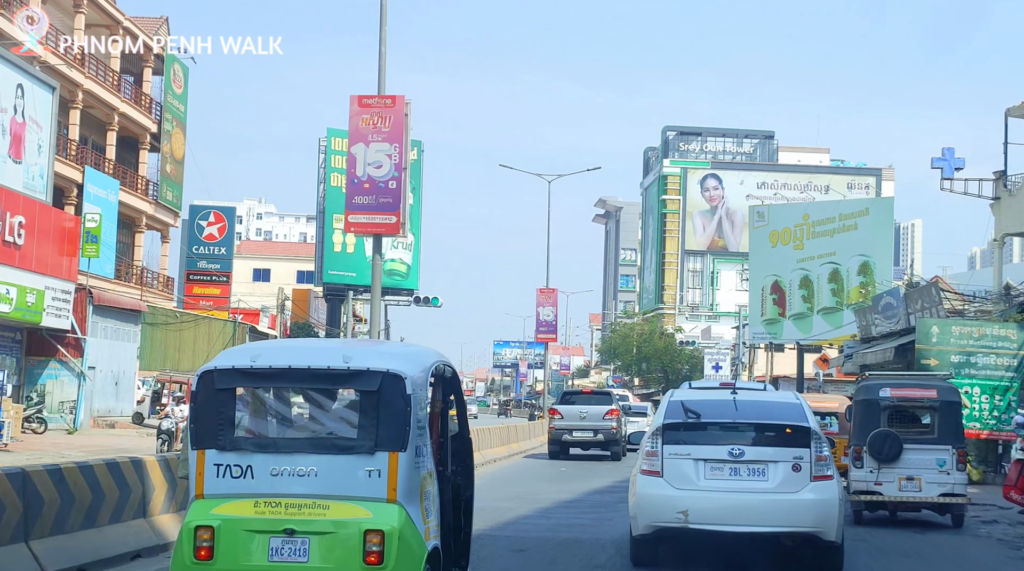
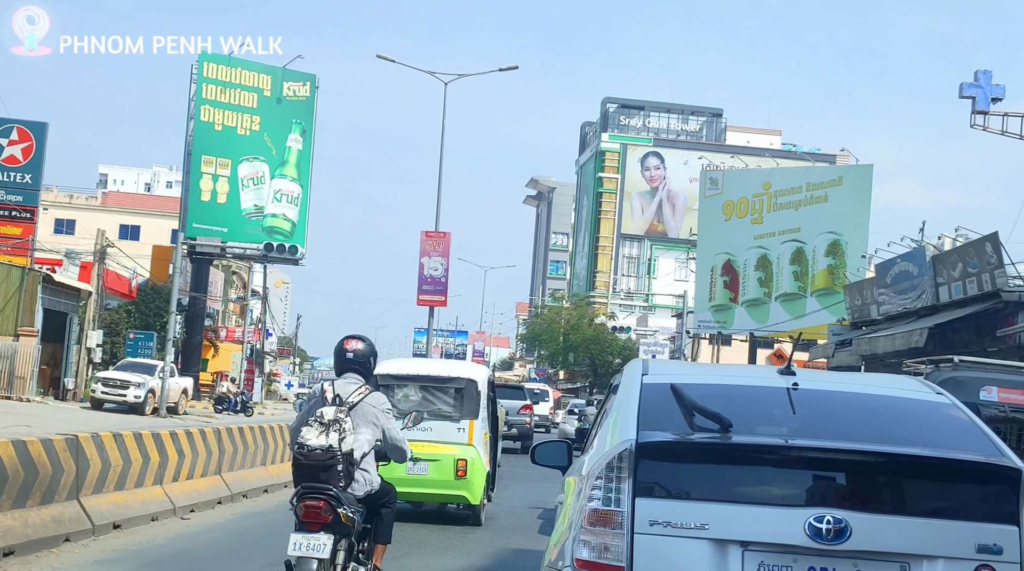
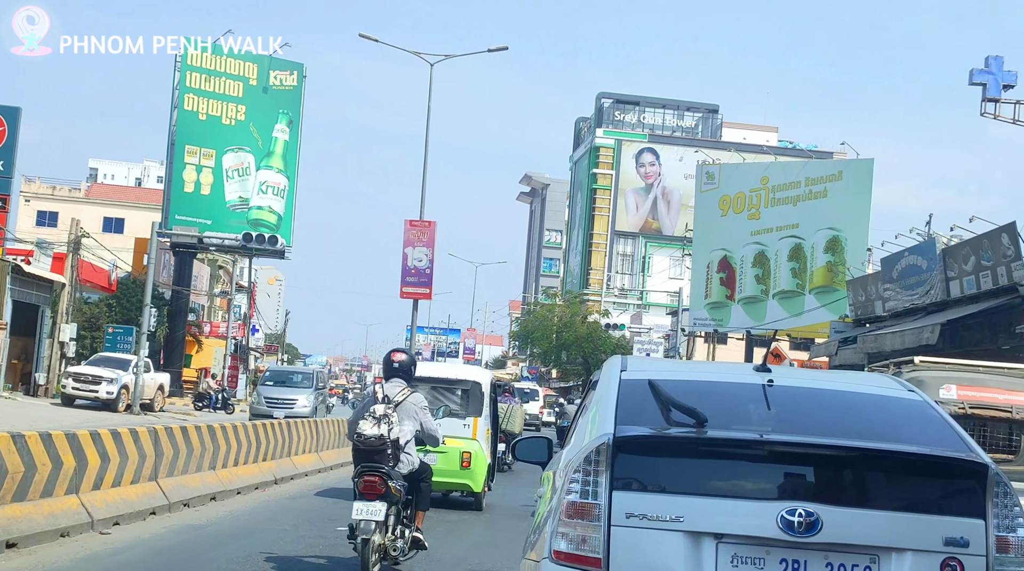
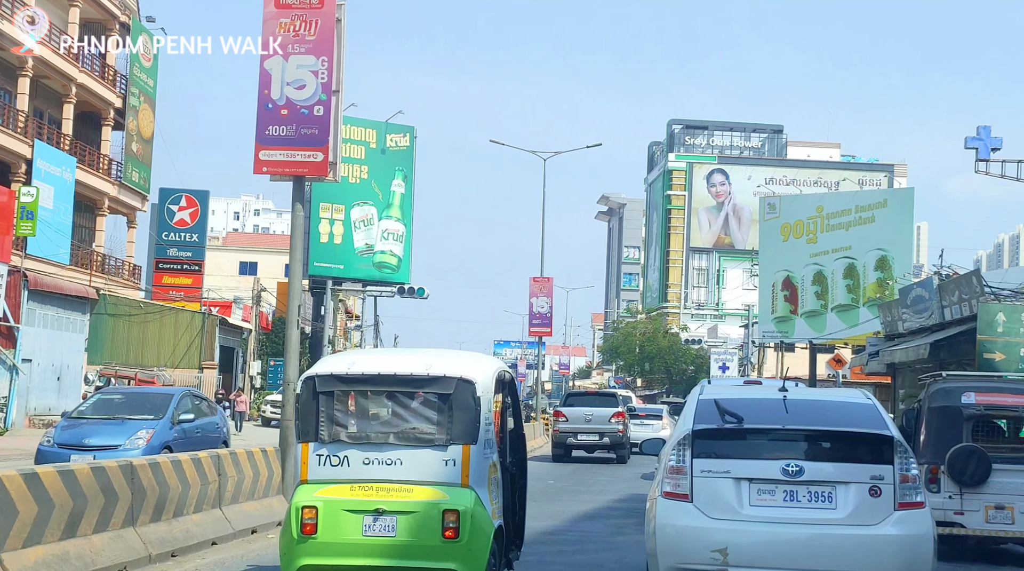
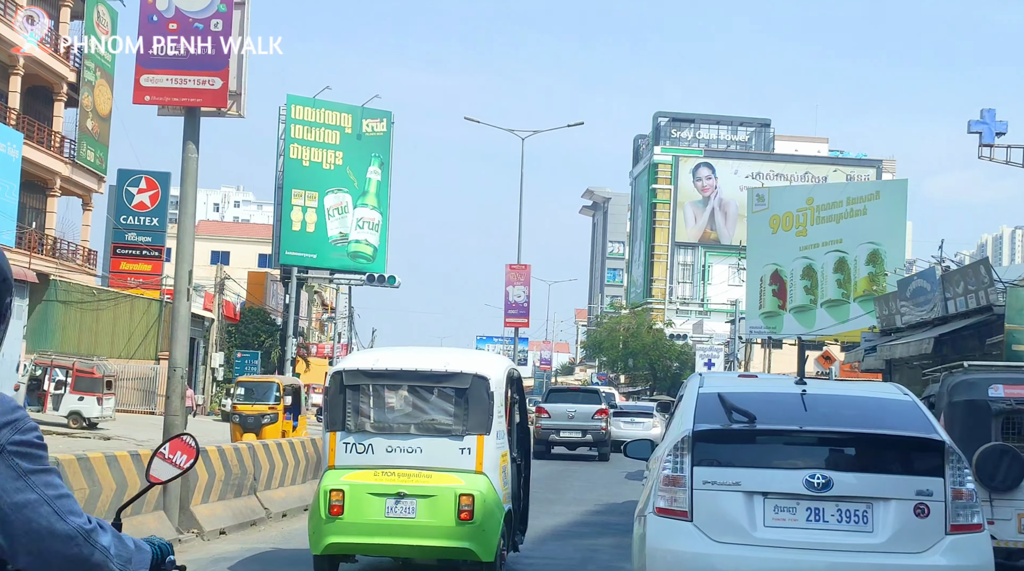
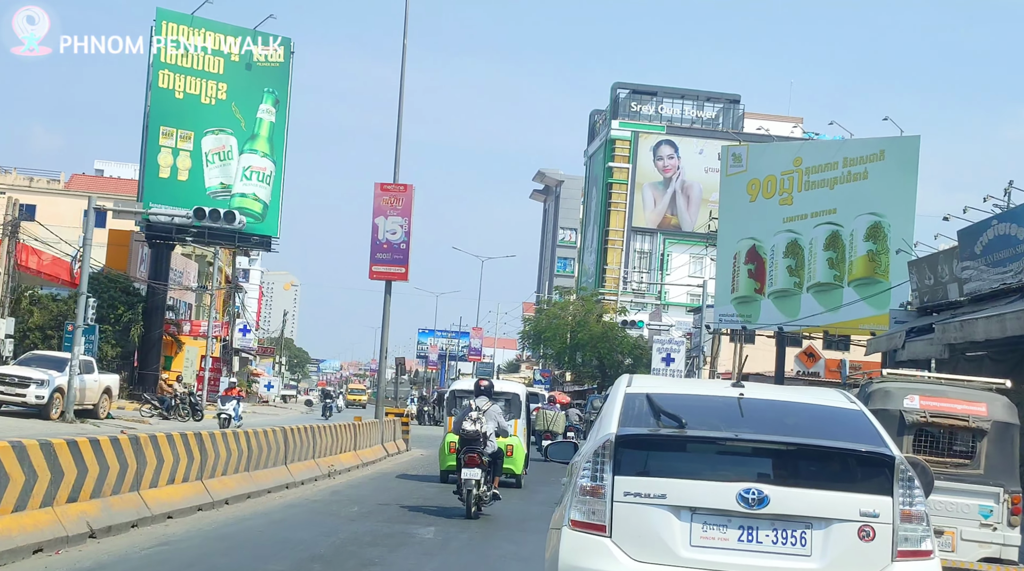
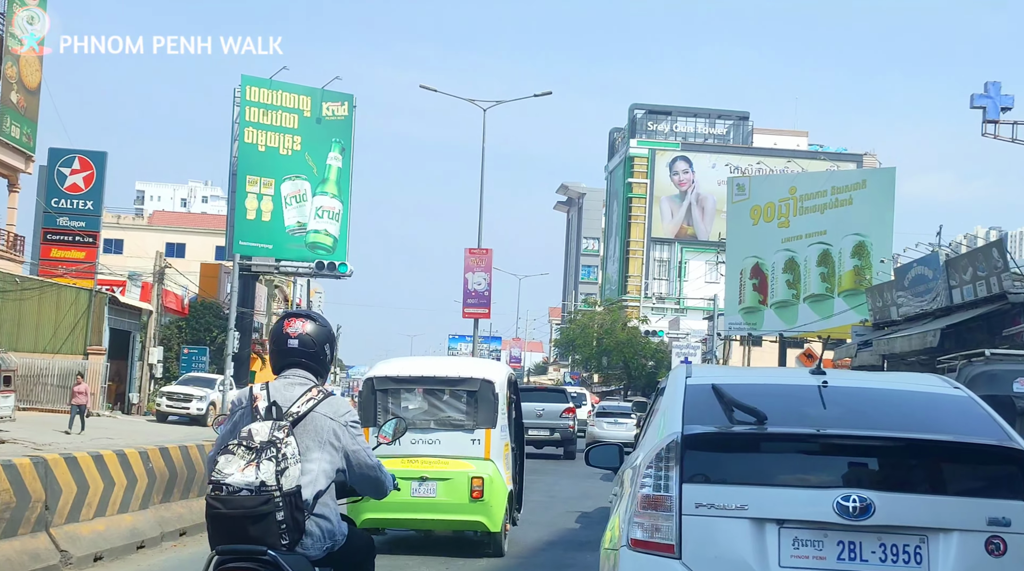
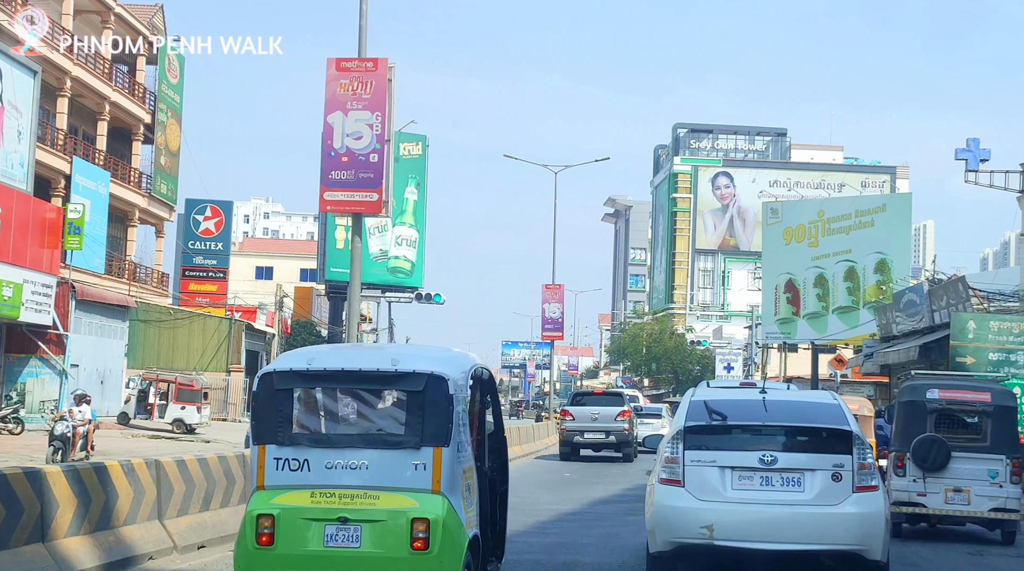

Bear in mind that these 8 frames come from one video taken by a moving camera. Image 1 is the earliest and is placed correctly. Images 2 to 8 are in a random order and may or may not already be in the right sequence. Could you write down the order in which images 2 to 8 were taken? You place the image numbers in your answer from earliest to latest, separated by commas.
8, 4, 5, 7, 2, 3, 6
